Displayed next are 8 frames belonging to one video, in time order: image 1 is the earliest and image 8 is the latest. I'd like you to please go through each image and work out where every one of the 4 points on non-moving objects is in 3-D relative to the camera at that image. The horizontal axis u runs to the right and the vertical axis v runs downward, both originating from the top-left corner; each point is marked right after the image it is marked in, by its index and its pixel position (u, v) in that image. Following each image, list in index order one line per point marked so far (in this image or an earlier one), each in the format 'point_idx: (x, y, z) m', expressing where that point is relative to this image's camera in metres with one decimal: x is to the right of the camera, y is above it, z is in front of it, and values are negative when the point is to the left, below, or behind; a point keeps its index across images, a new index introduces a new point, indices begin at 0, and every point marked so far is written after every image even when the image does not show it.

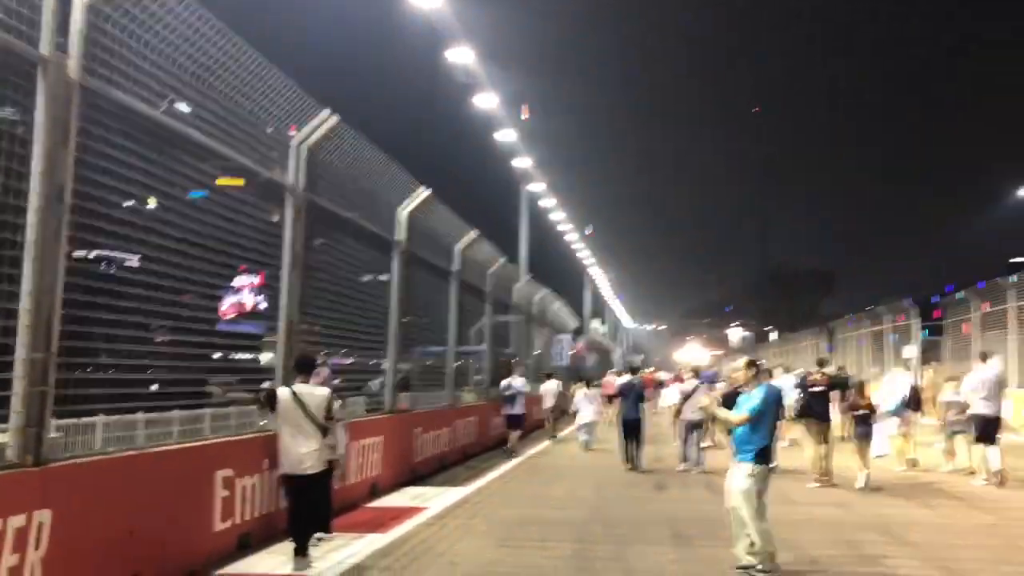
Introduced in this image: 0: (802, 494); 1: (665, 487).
0: (+3.1, -2.2, +10.2) m
1: (+1.7, -2.2, +10.4) m
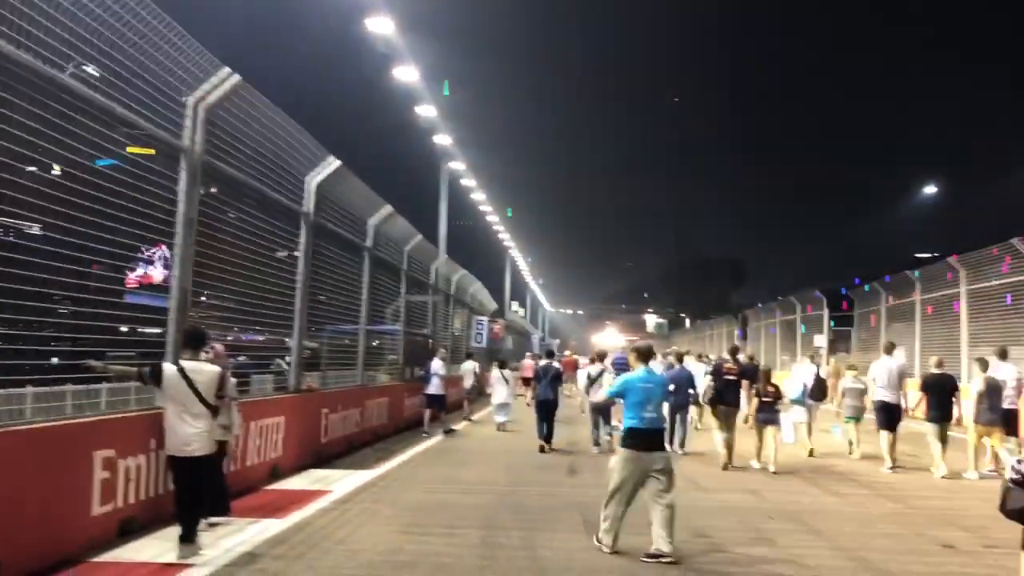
0: (+2.1, -2.1, +10.1) m
1: (+0.7, -2.0, +10.2) m
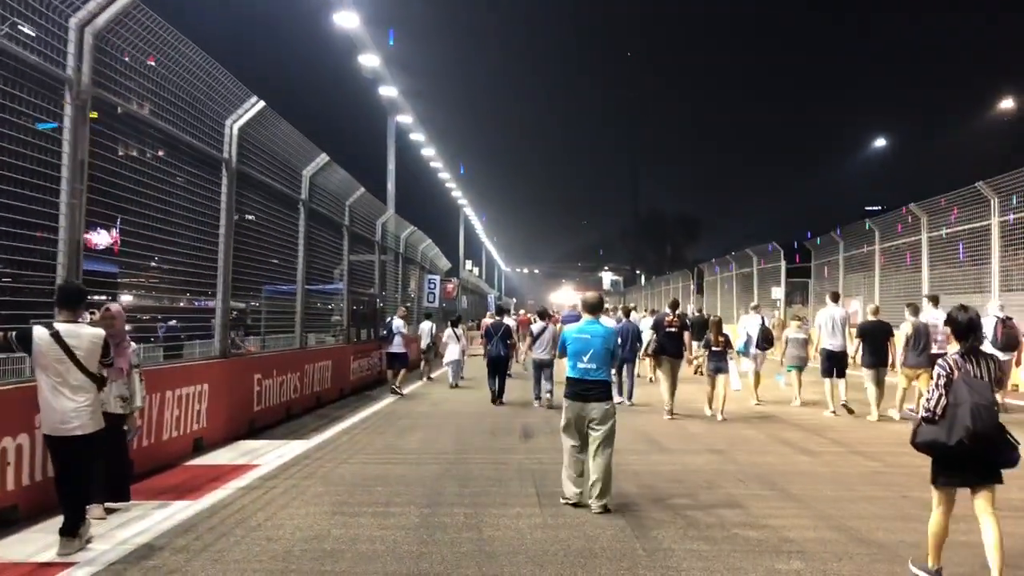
0: (+1.6, -1.5, +9.4) m
1: (+0.2, -1.5, +9.5) m
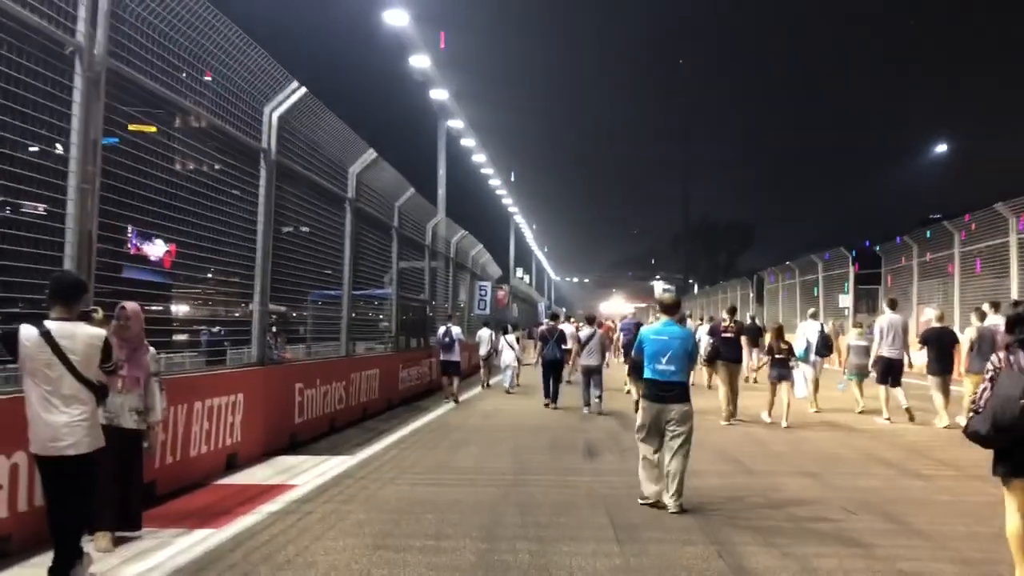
0: (+2.2, -1.5, +8.4) m
1: (+0.8, -1.5, +8.6) m
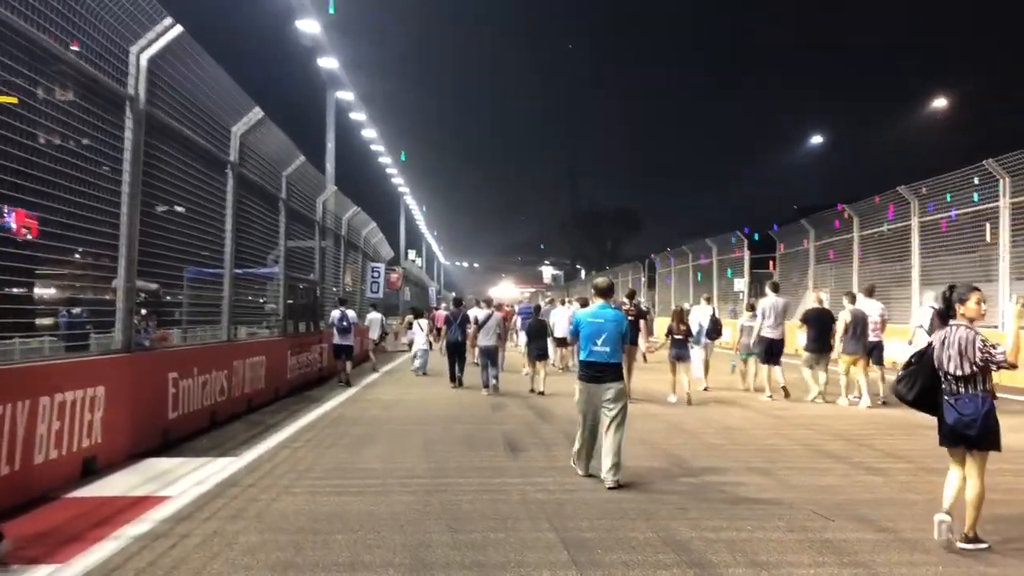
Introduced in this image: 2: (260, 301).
0: (+1.5, -1.3, +7.7) m
1: (+0.1, -1.3, +7.6) m
2: (-3.4, -0.2, +12.7) m
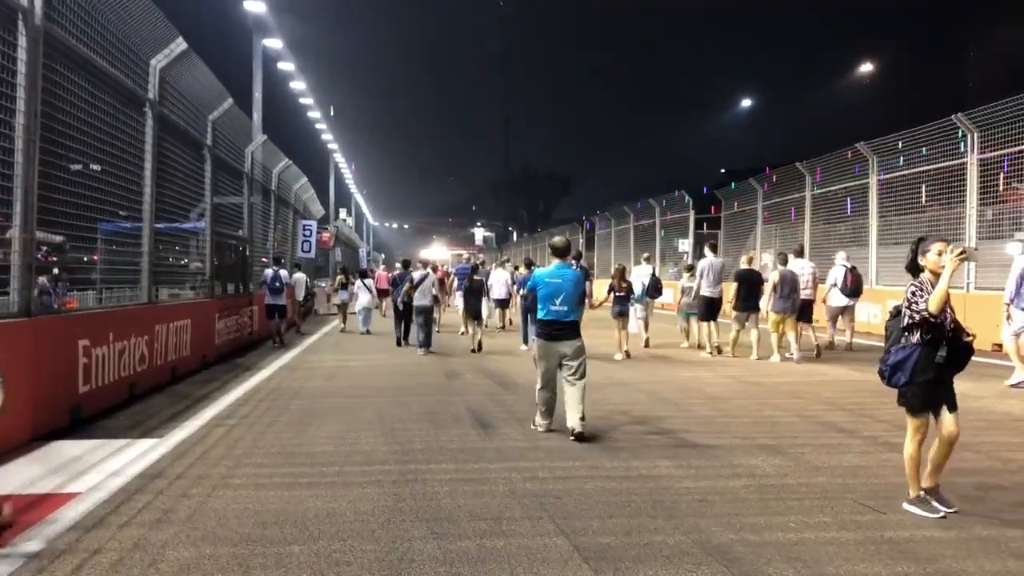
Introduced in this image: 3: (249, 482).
0: (+1.3, -1.0, +6.9) m
1: (-0.2, -1.0, +6.7) m
2: (-4.0, +0.4, +11.4) m
3: (-1.4, -1.0, +5.0) m
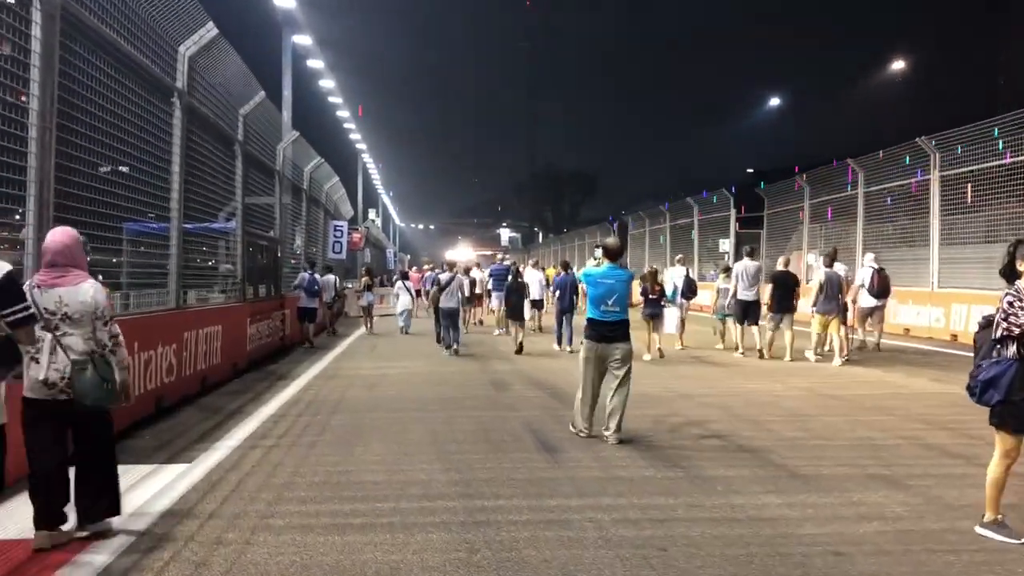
0: (+1.7, -1.1, +6.1) m
1: (+0.3, -1.0, +6.0) m
2: (-3.4, +0.3, +10.8) m
3: (-1.0, -1.1, +4.3) m
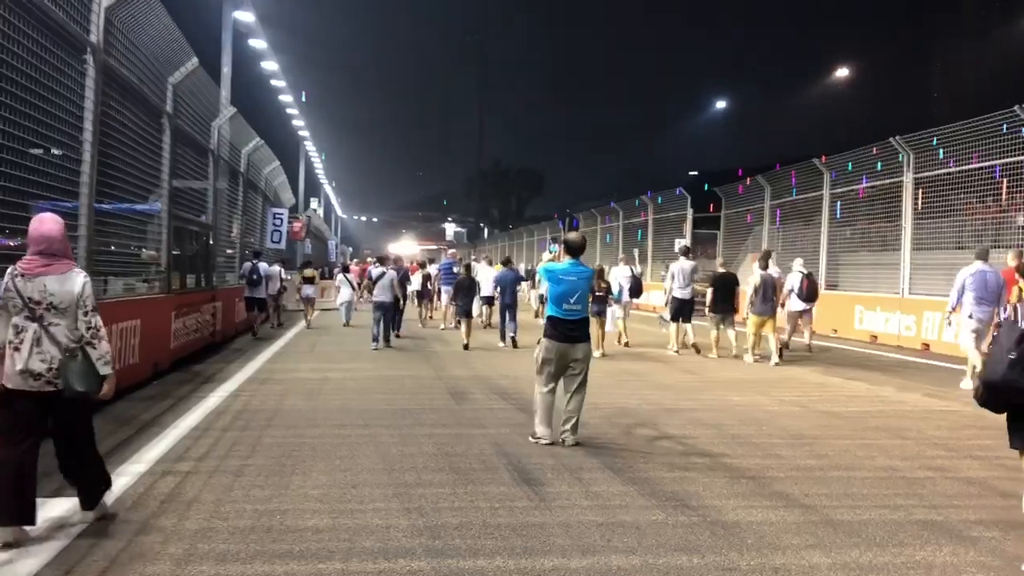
0: (+1.6, -1.1, +5.2) m
1: (+0.1, -1.0, +4.9) m
2: (-3.8, +0.4, +9.5) m
3: (-1.0, -1.0, +3.2) m
